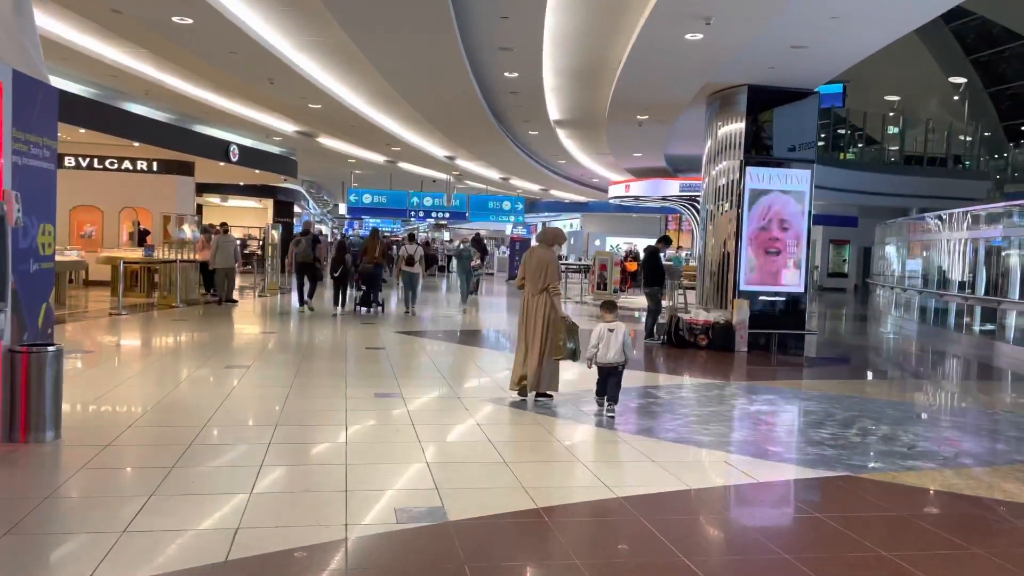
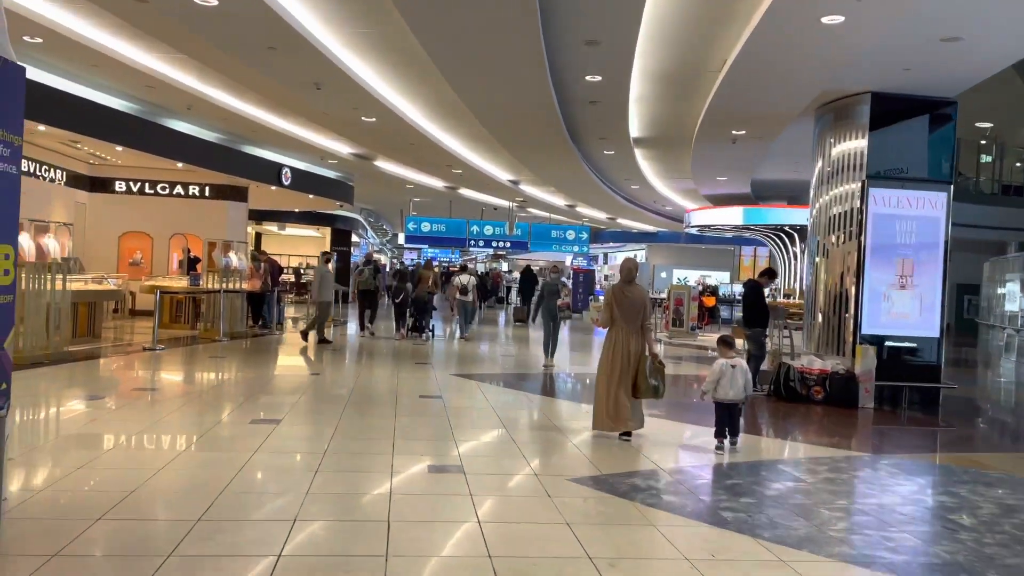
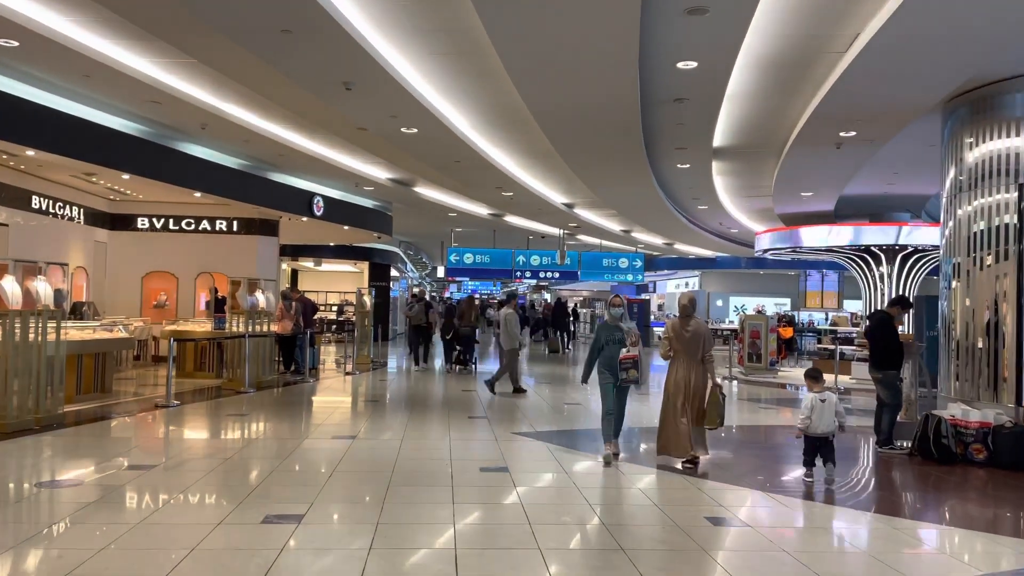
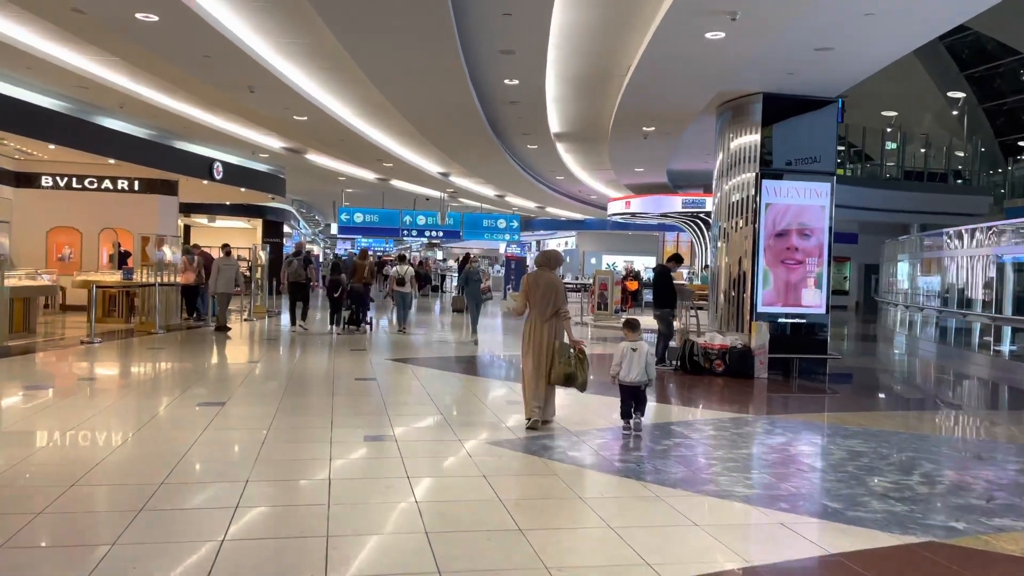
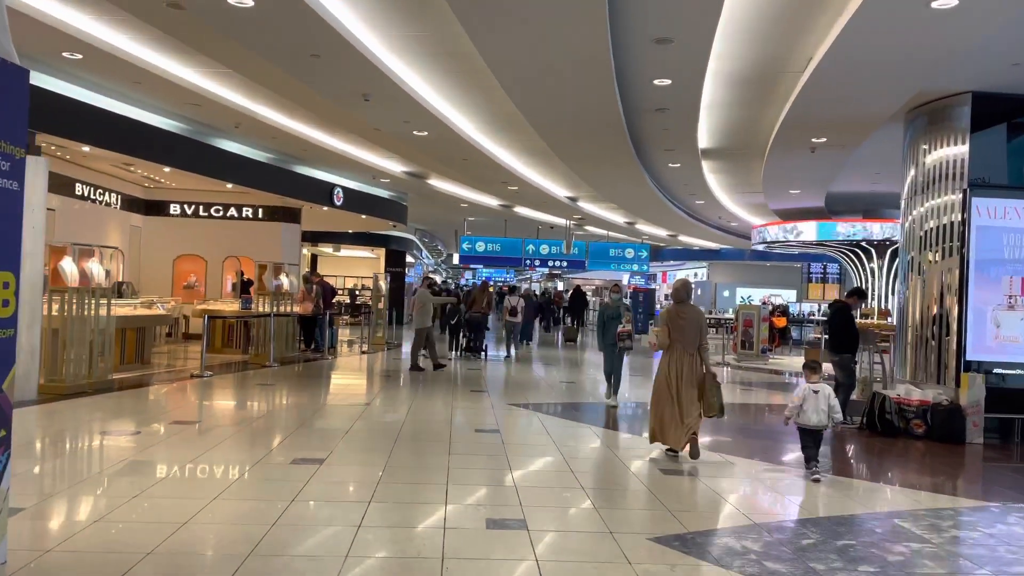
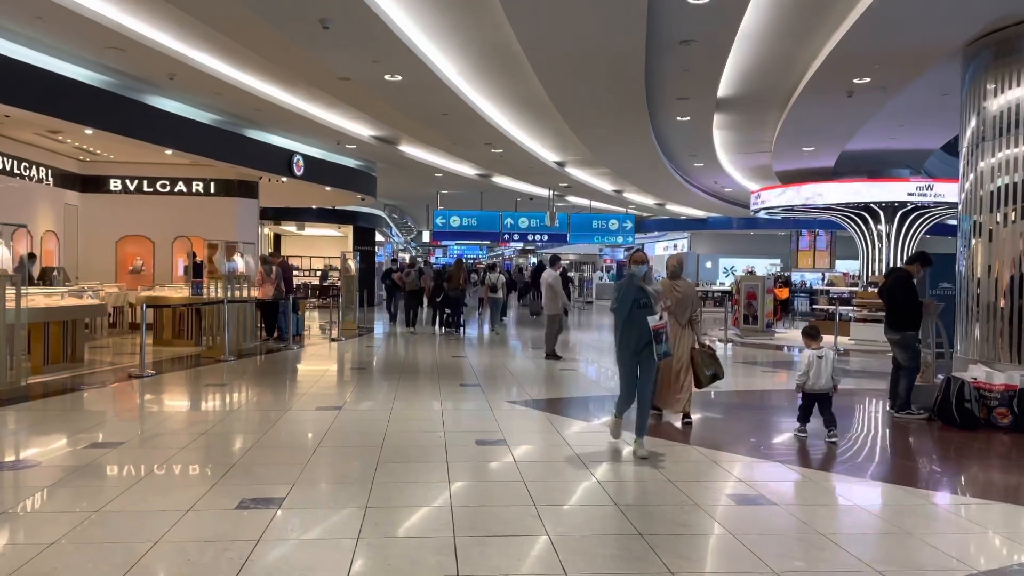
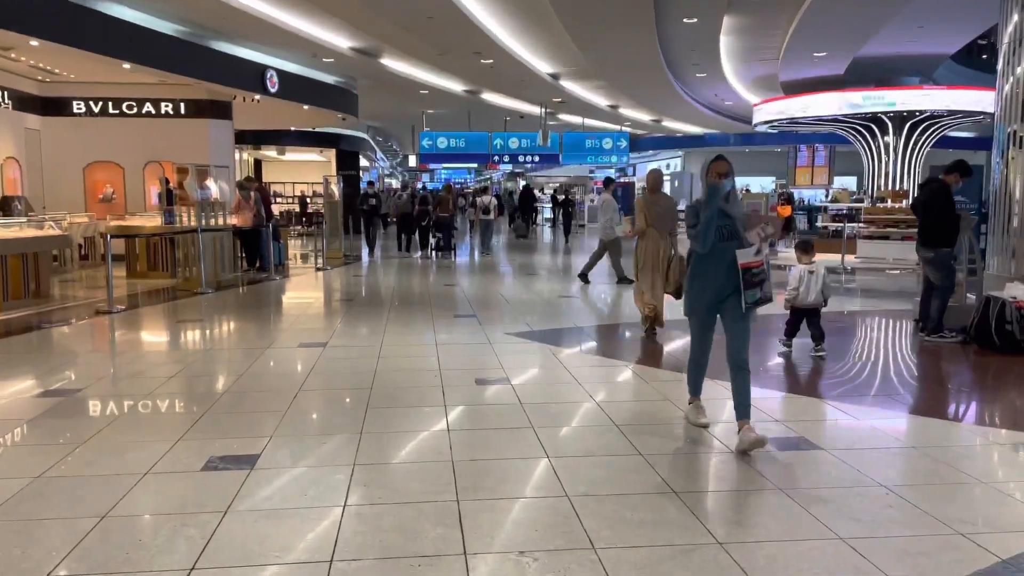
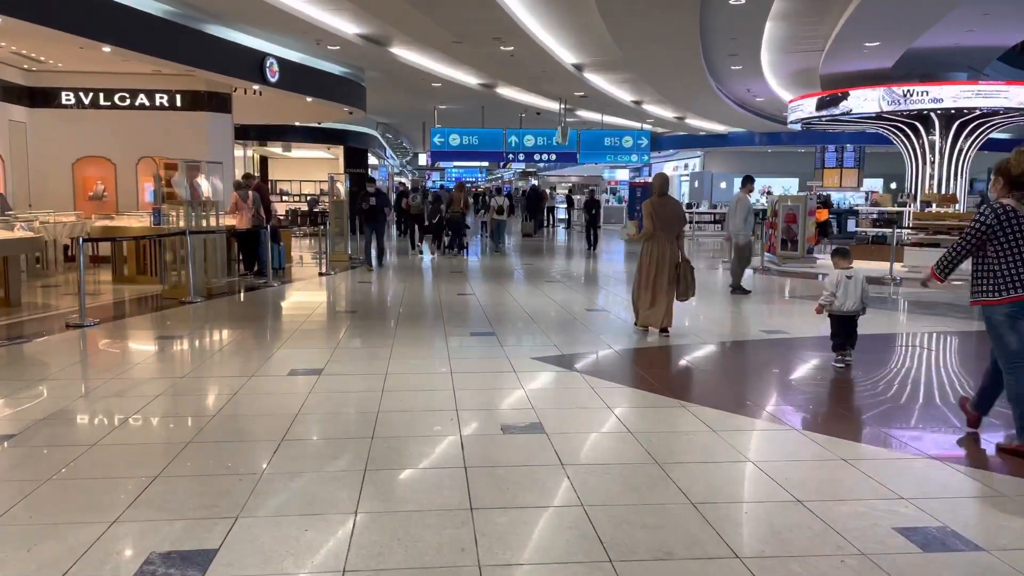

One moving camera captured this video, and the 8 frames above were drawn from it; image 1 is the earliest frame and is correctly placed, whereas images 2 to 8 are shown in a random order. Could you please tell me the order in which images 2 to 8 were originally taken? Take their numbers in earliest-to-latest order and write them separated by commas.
4, 2, 5, 3, 6, 7, 8
